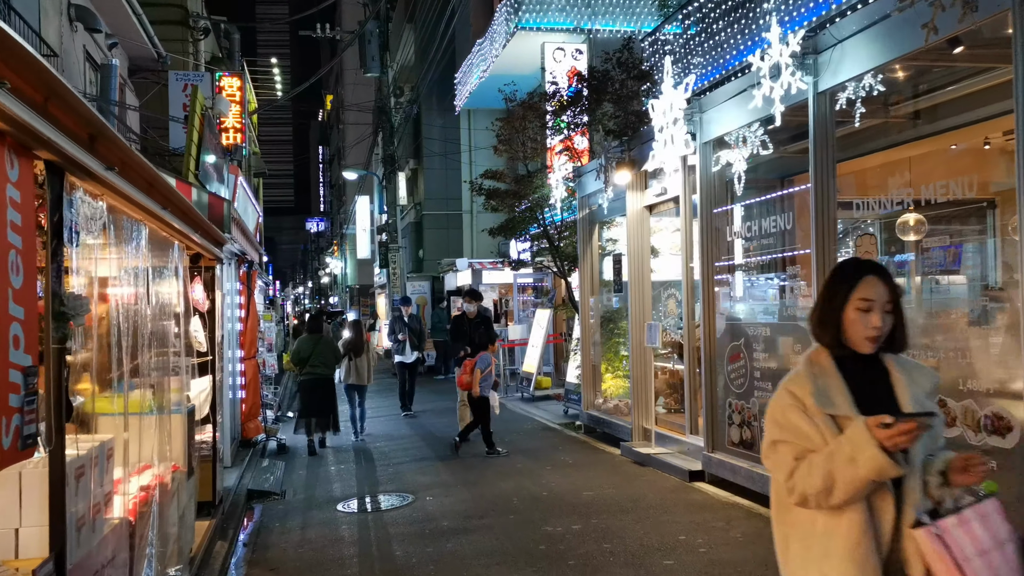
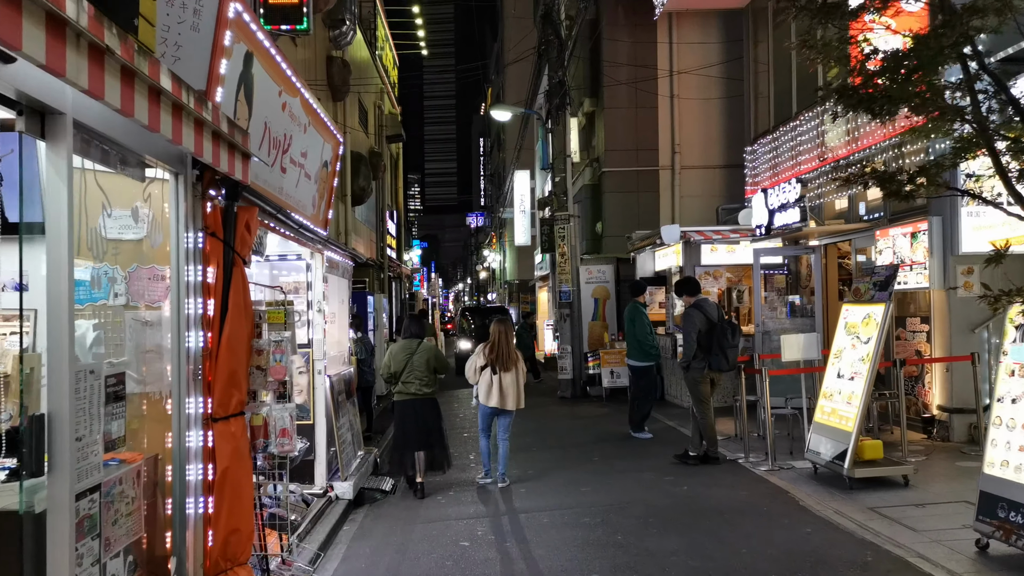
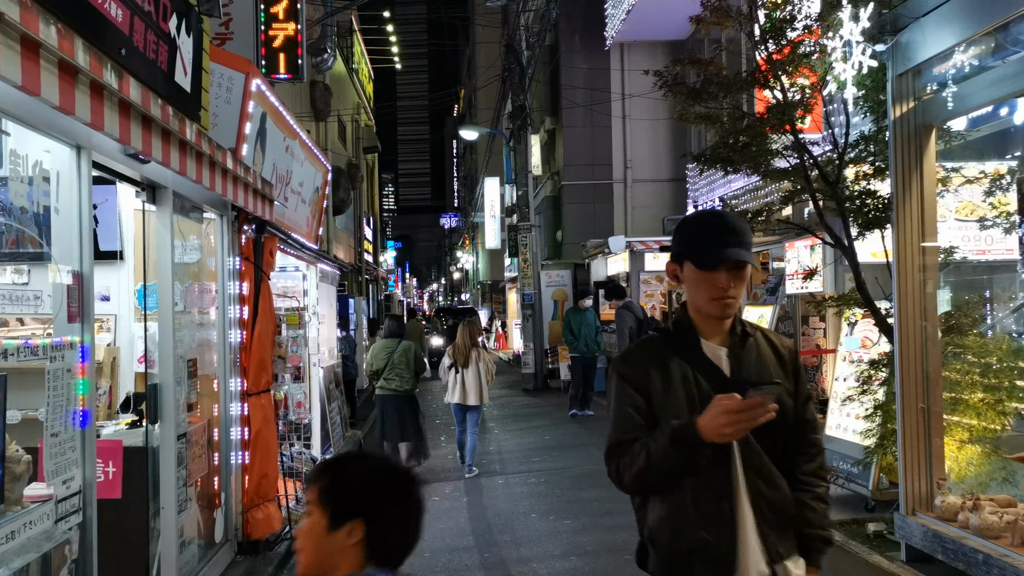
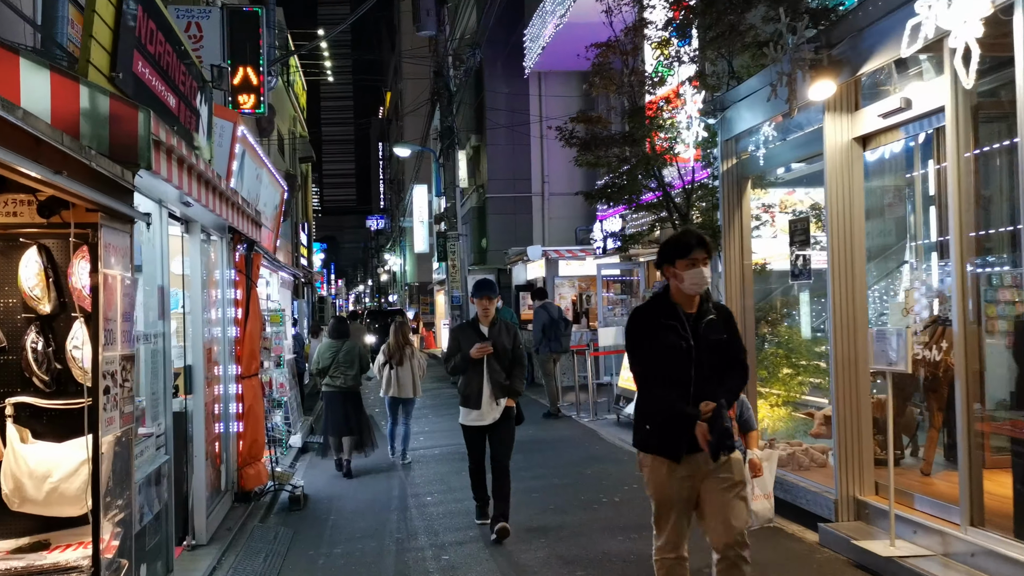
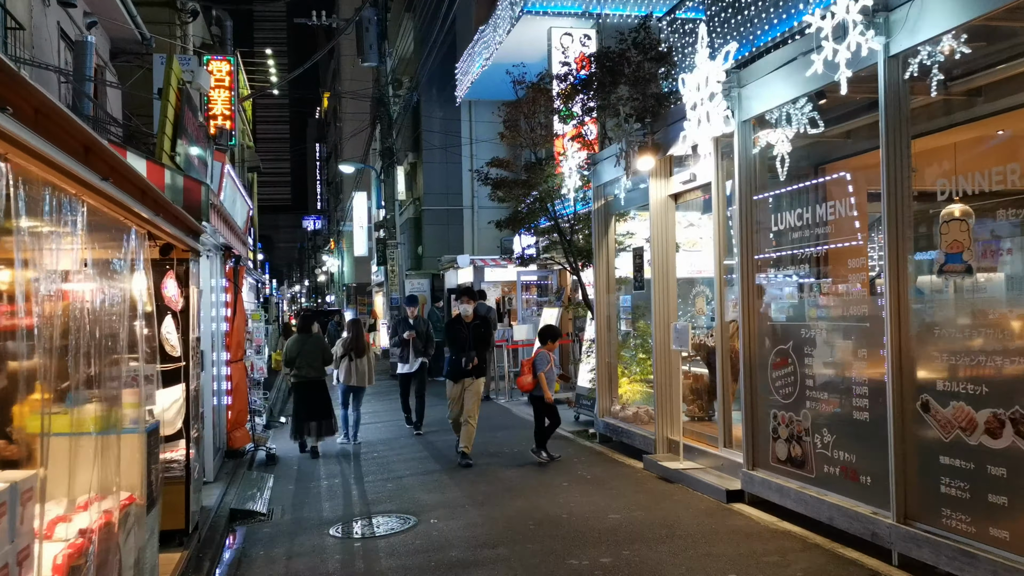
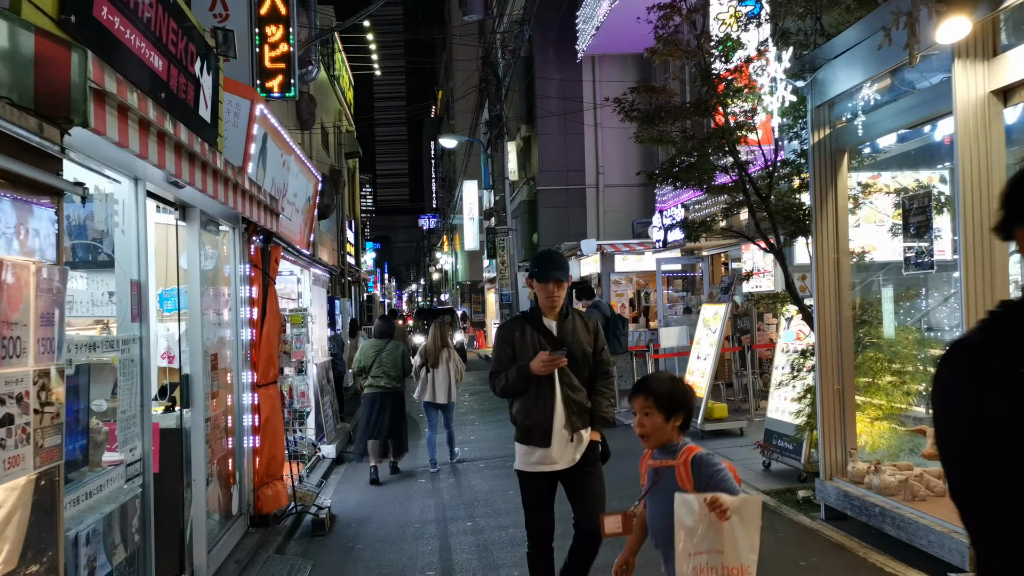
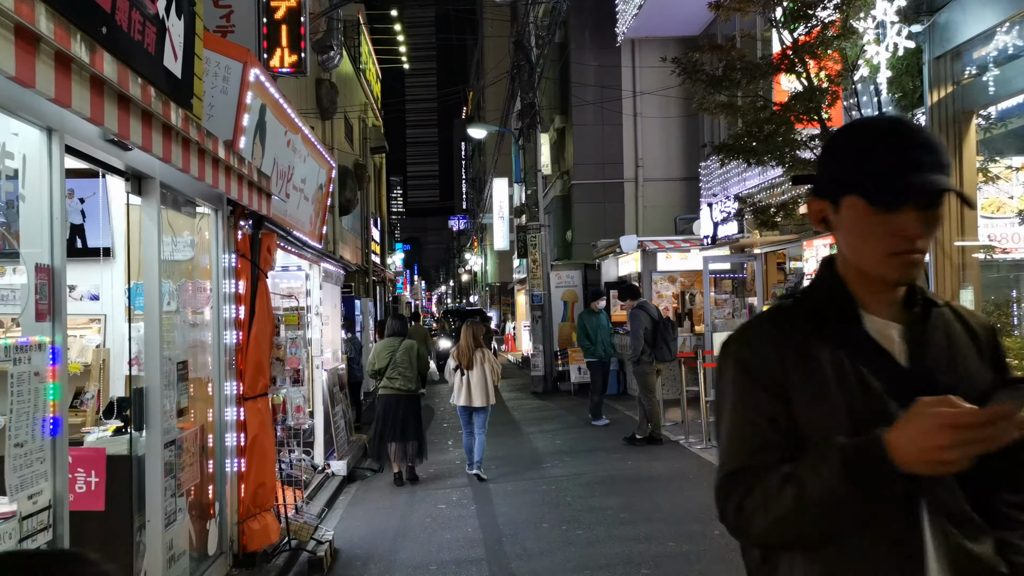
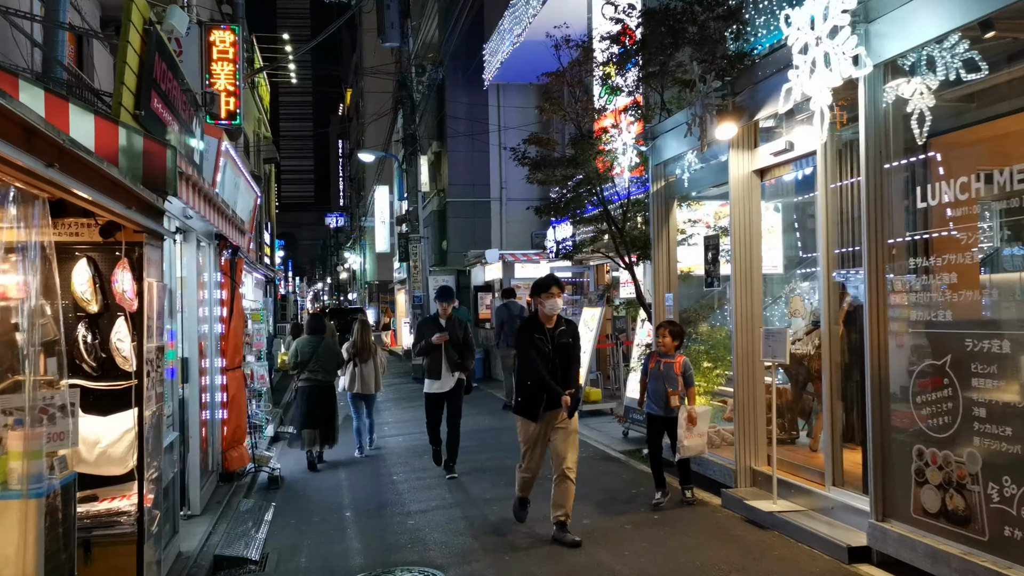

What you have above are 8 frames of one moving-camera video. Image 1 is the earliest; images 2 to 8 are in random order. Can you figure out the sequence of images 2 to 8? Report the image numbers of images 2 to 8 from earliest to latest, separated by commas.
5, 8, 4, 6, 3, 7, 2
